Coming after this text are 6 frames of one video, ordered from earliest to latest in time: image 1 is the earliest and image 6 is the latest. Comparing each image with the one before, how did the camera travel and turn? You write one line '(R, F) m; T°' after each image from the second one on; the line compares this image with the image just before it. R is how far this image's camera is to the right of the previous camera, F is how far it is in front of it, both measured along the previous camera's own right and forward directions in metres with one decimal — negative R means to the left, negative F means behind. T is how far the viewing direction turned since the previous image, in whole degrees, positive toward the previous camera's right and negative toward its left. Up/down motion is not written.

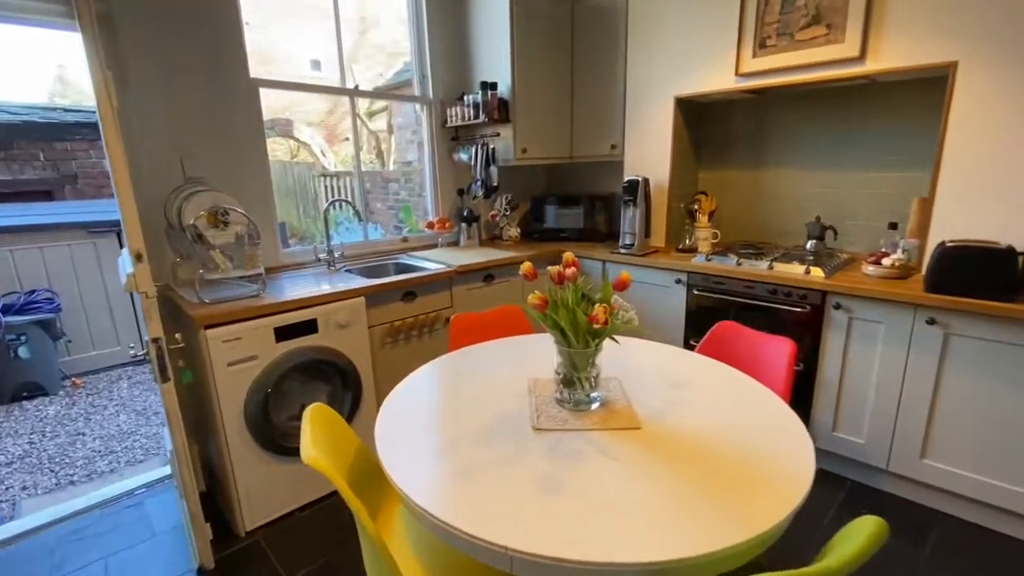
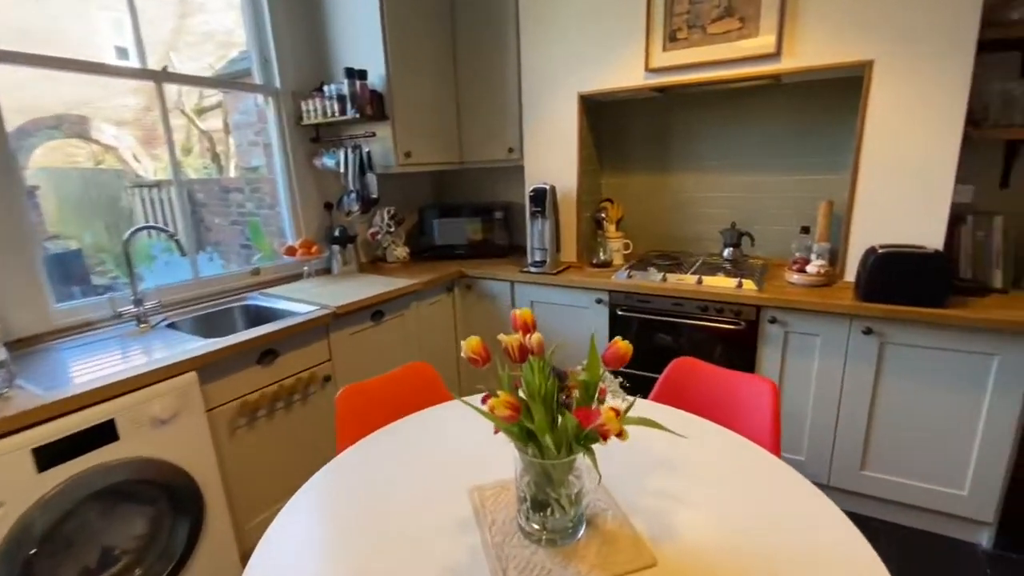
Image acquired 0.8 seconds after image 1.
(-0.1, +0.5) m; +15°
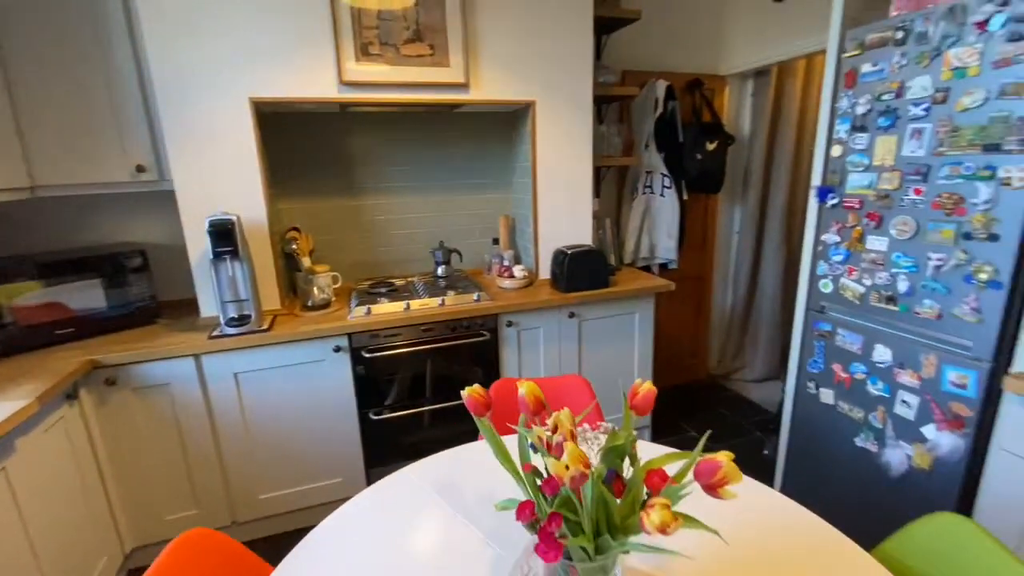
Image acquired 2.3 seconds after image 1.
(-0.5, +0.4) m; +47°
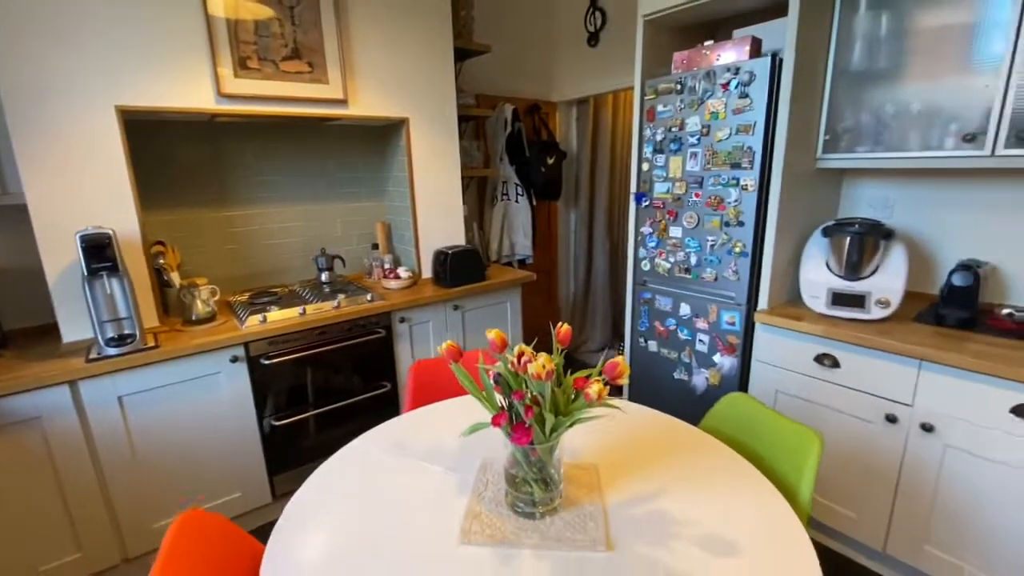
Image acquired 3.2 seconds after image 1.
(-0.3, -0.3) m; +19°
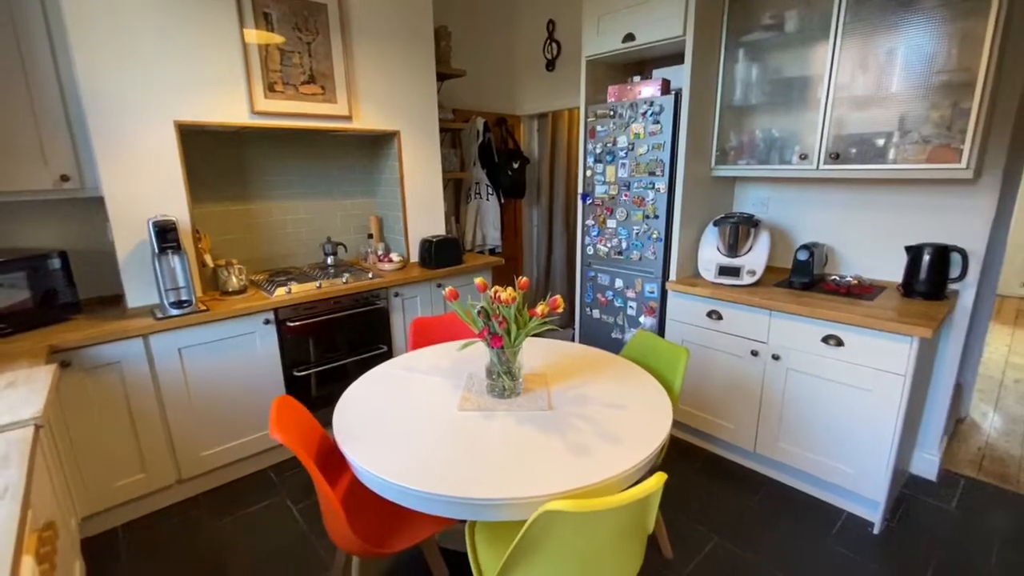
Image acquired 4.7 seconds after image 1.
(0.0, -0.6) m; +4°
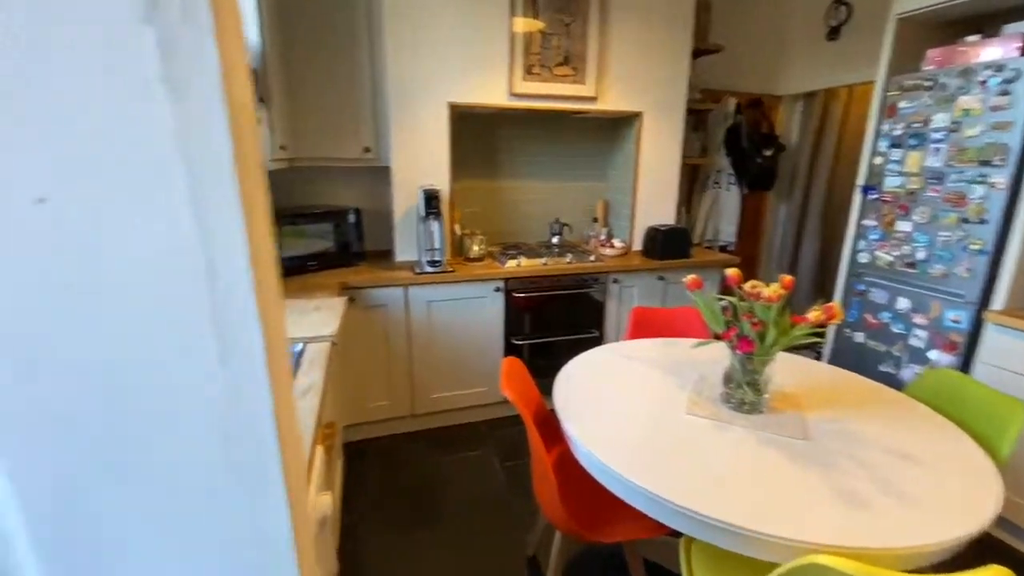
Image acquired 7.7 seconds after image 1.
(-0.1, +0.1) m; -24°
